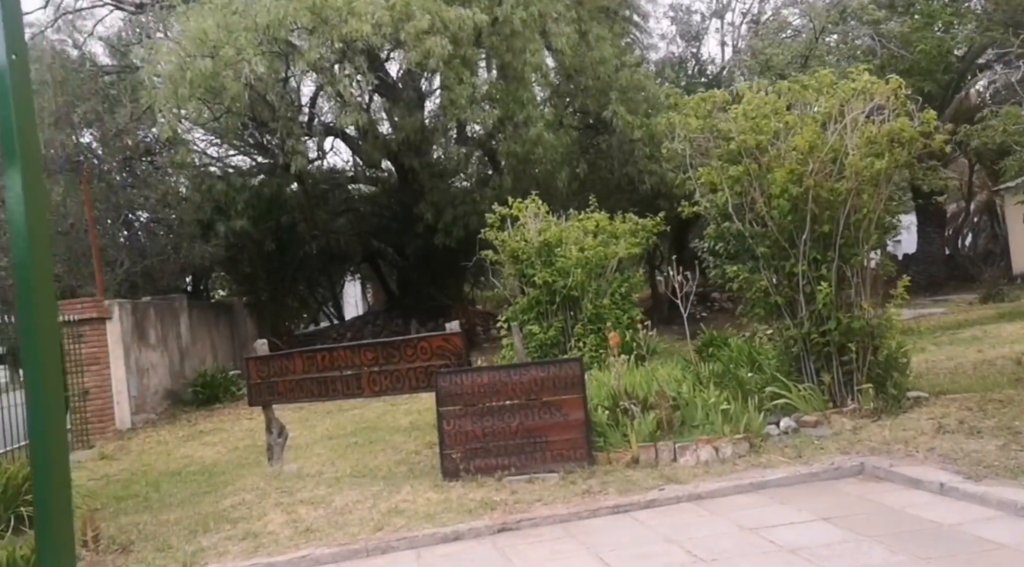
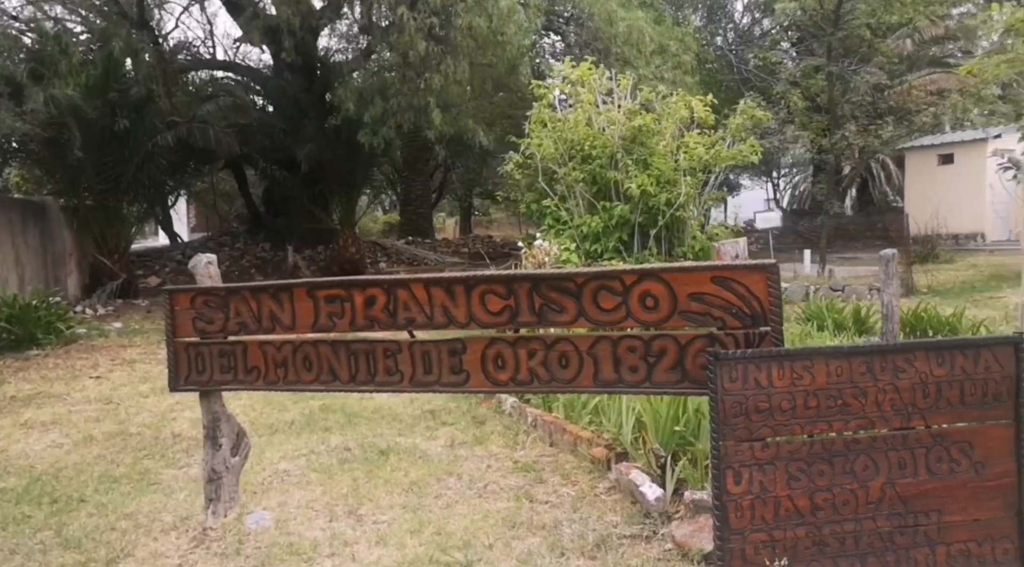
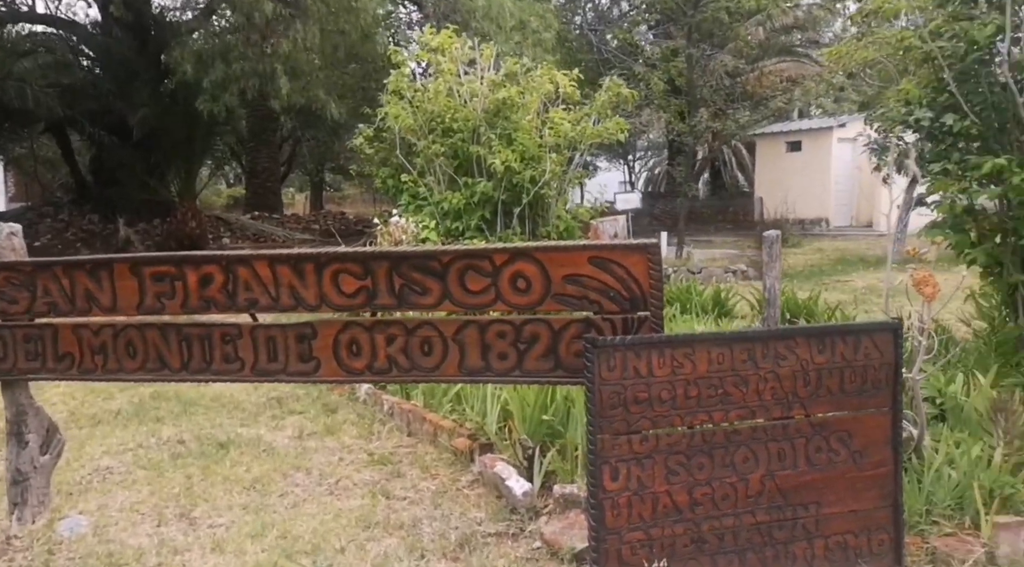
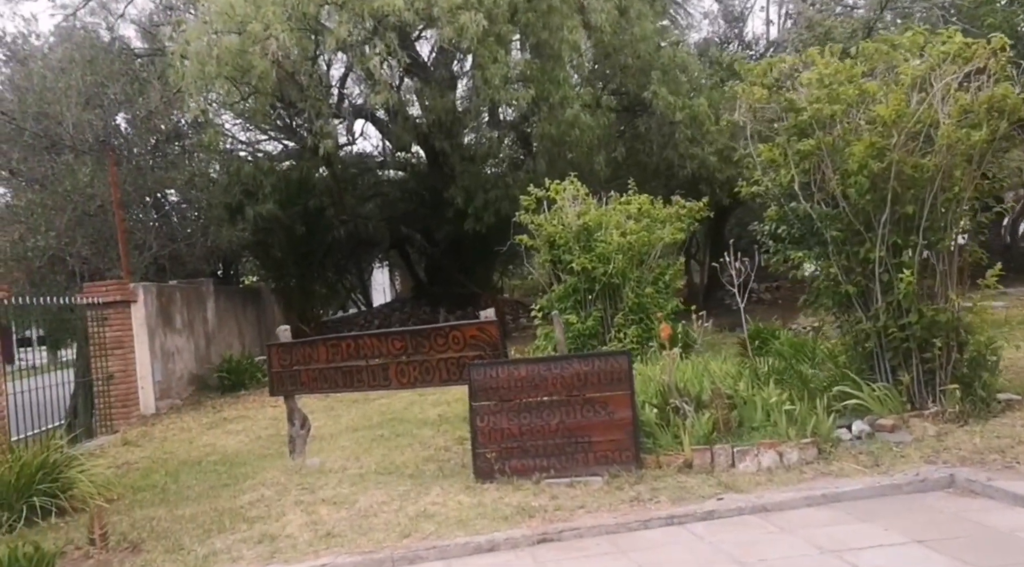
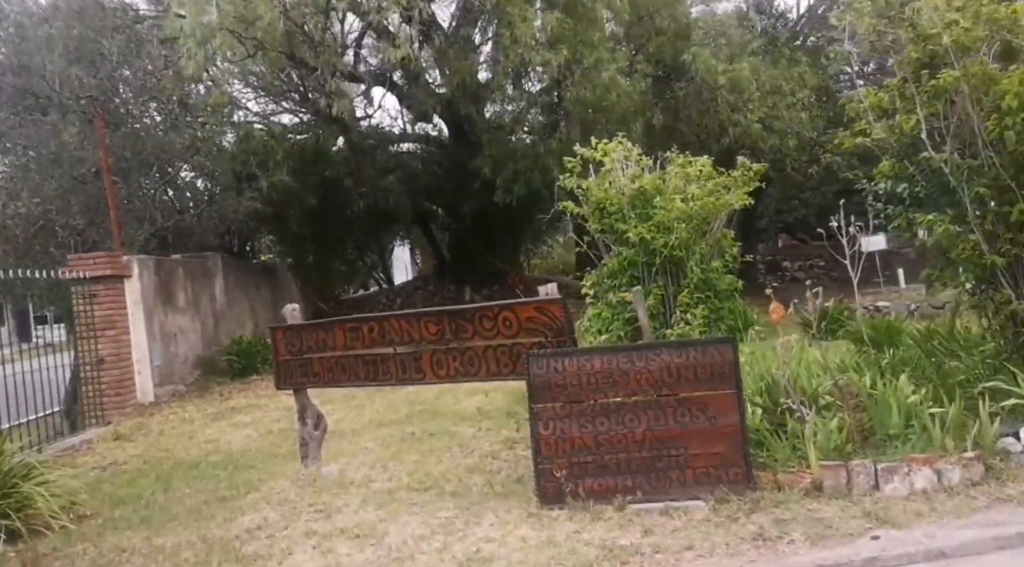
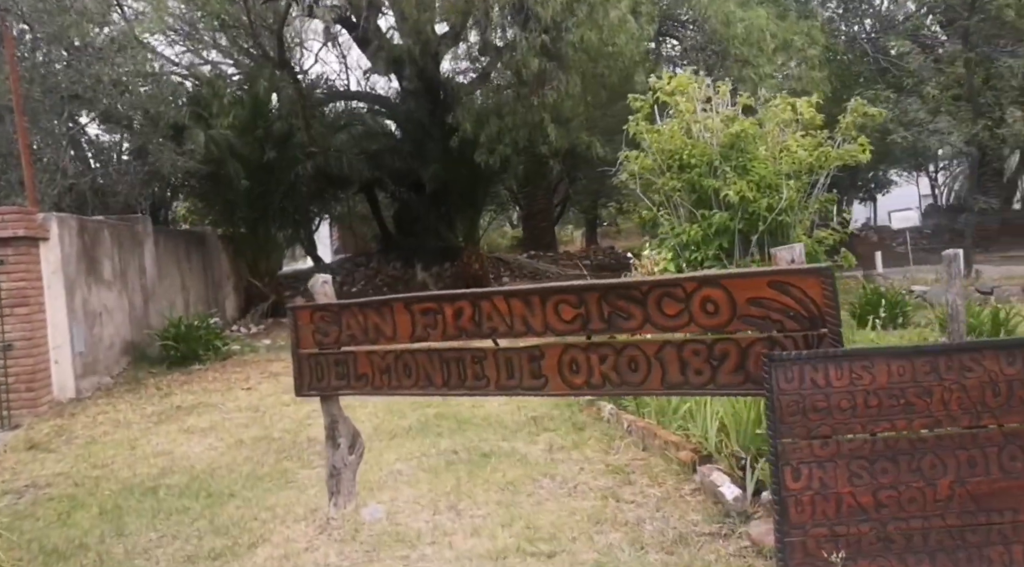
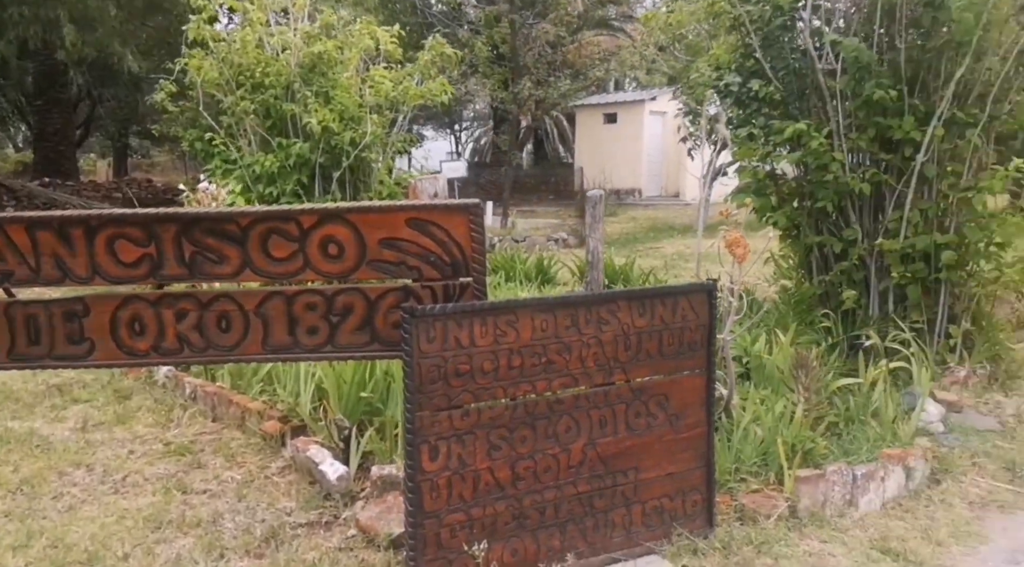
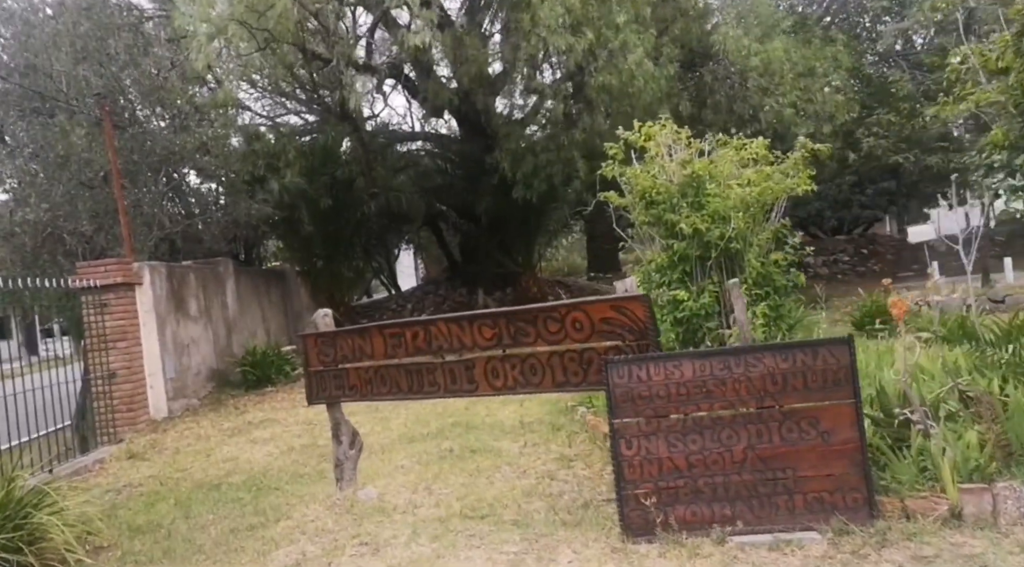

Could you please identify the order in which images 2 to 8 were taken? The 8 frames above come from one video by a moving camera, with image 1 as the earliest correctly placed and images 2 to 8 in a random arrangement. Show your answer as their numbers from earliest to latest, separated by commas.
4, 5, 8, 6, 2, 3, 7
